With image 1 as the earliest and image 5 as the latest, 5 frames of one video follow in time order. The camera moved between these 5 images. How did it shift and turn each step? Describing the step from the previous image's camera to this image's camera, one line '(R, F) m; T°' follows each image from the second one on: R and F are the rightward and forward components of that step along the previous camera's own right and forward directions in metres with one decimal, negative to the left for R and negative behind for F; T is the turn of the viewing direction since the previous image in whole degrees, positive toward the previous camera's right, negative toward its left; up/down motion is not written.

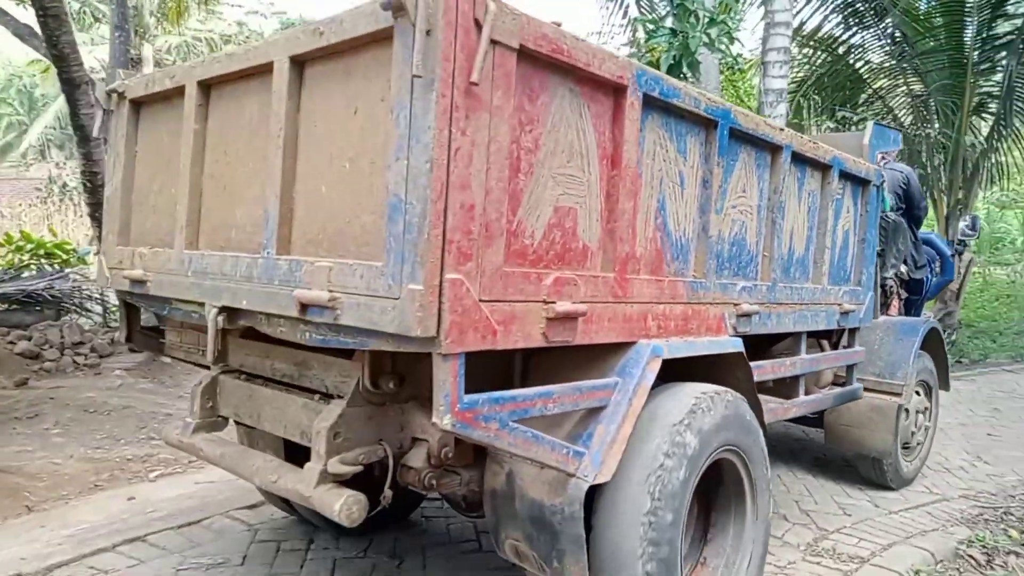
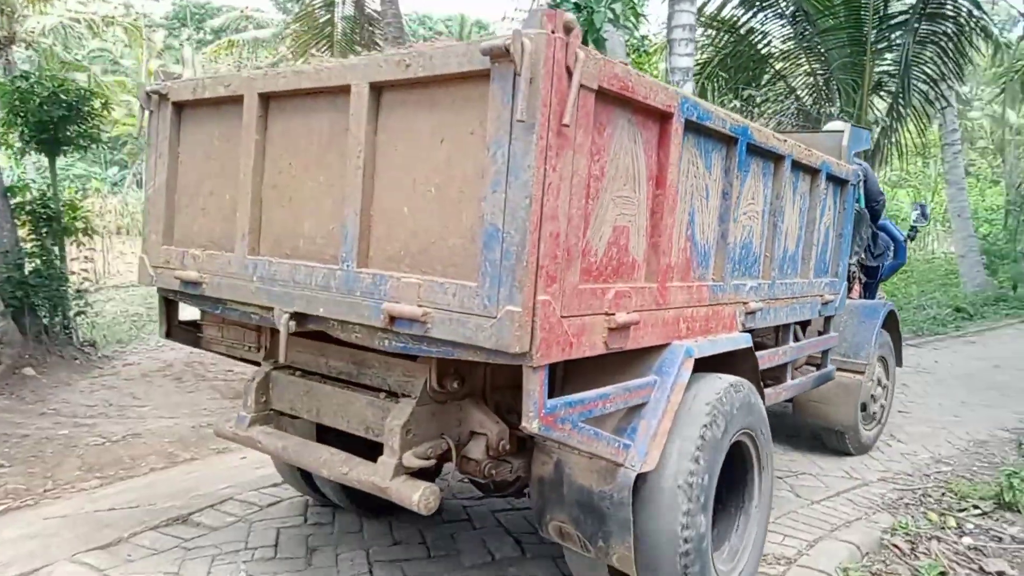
(+0.1, +0.4) m; +6°
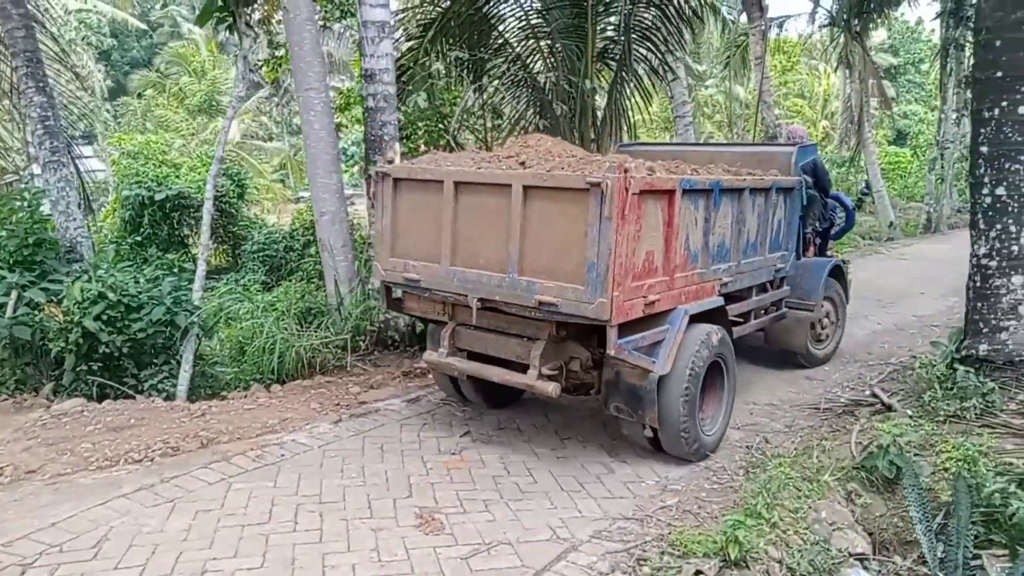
(+1.0, +1.3) m; +16°
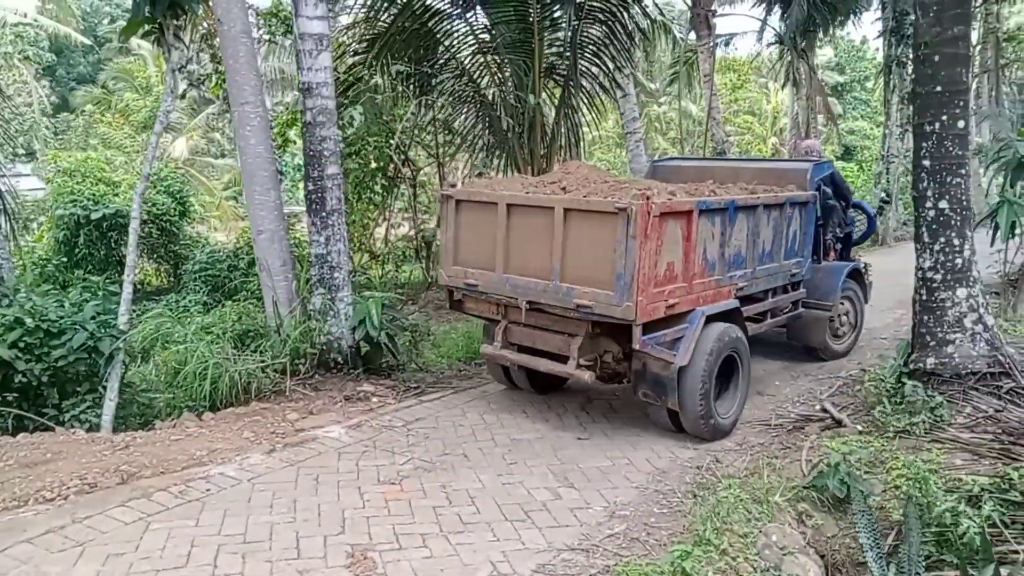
(+0.1, +0.2) m; +3°
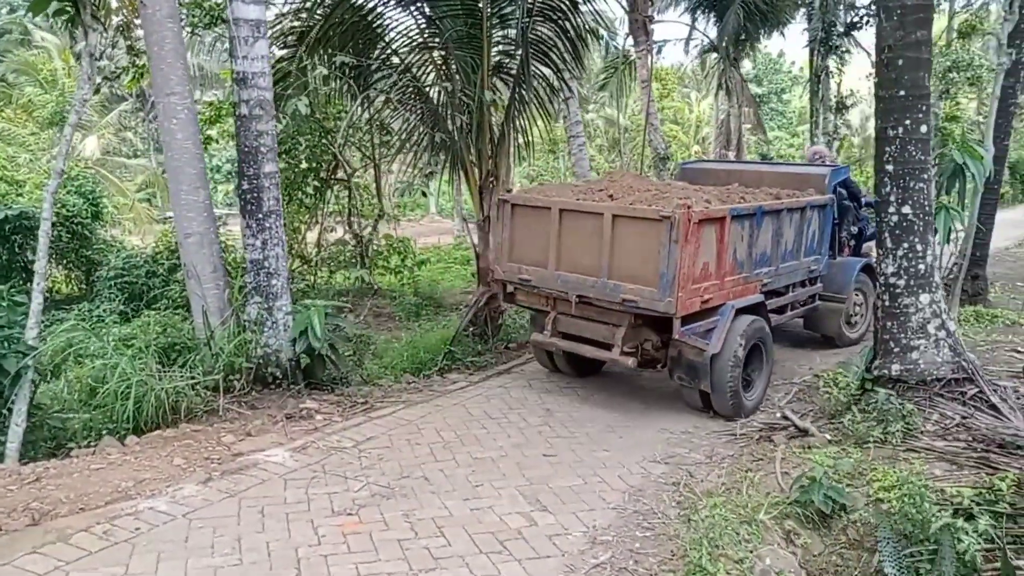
(-0.2, +0.4) m; +6°
